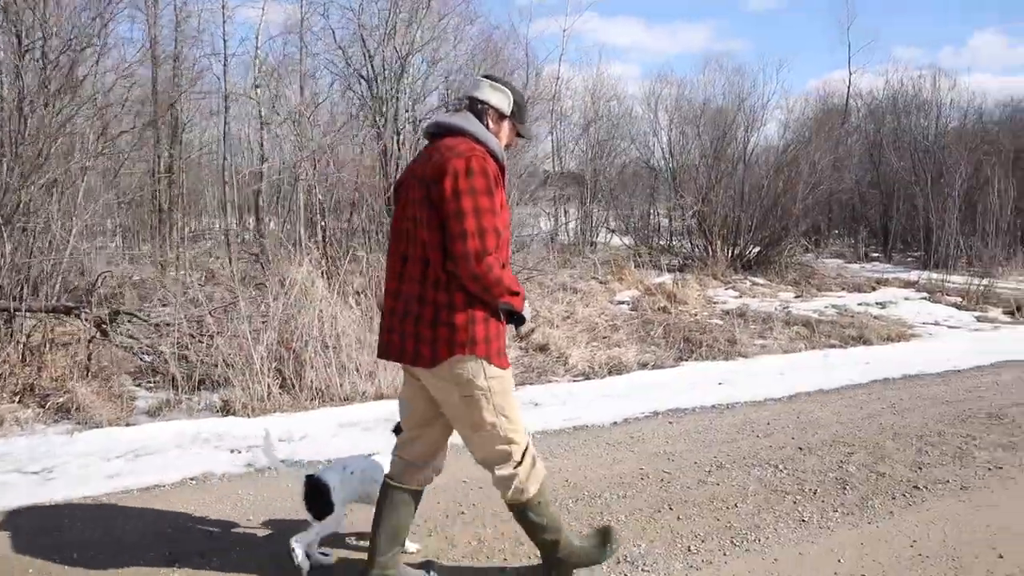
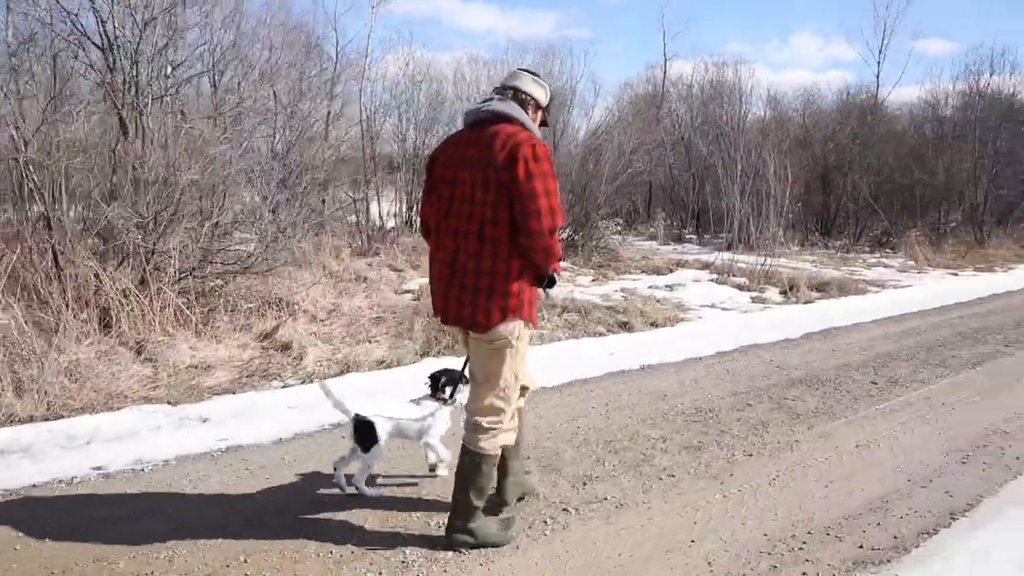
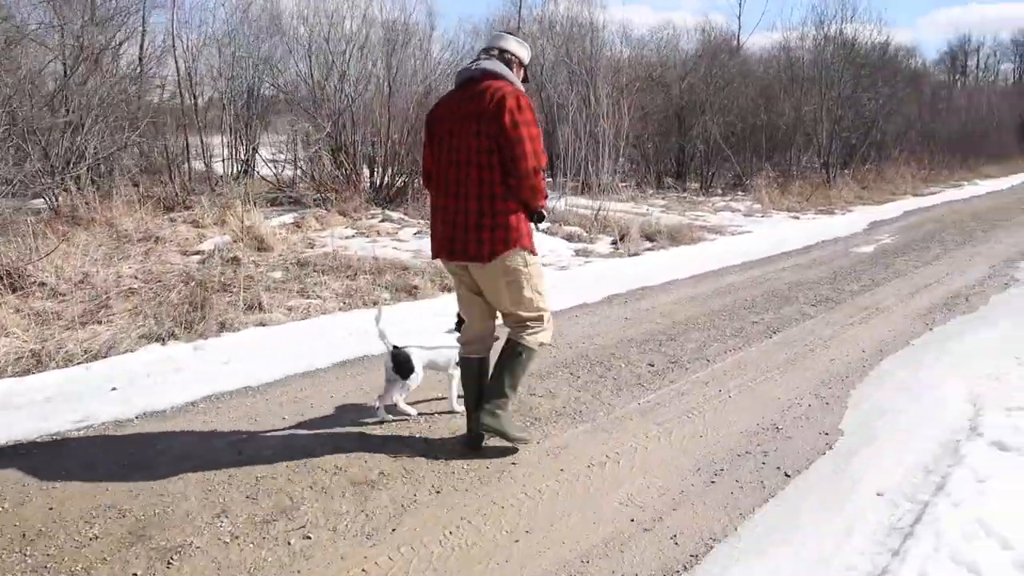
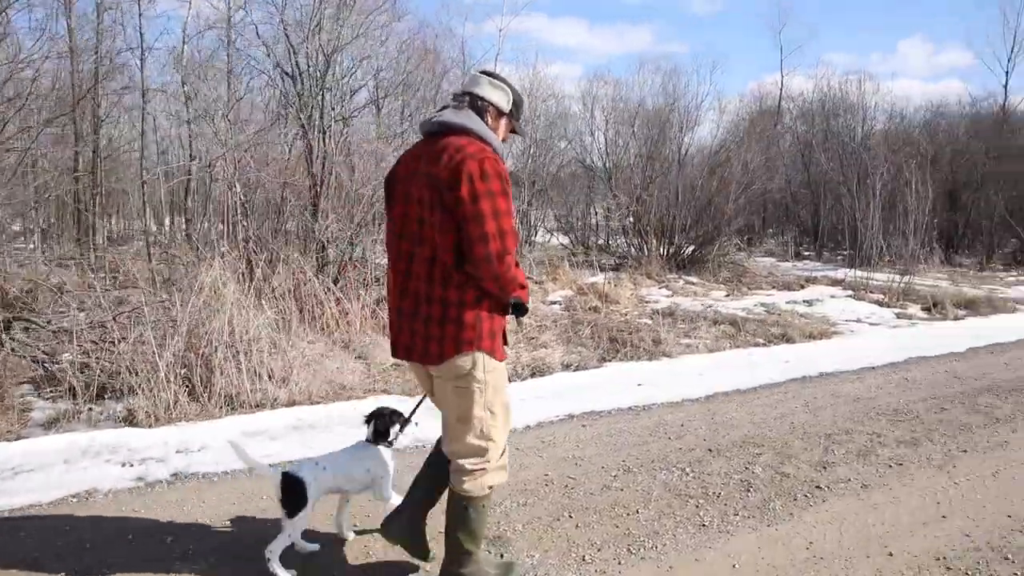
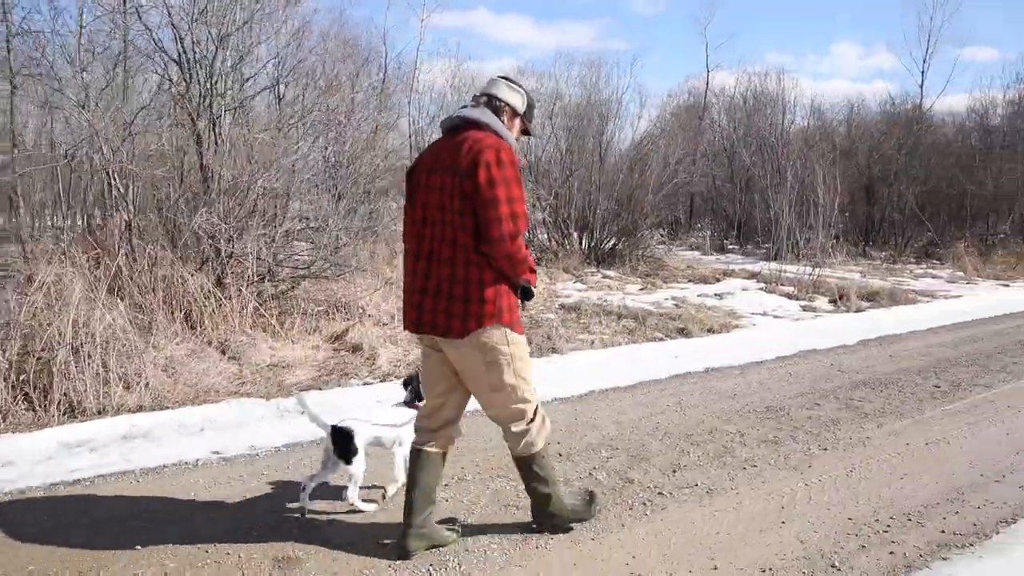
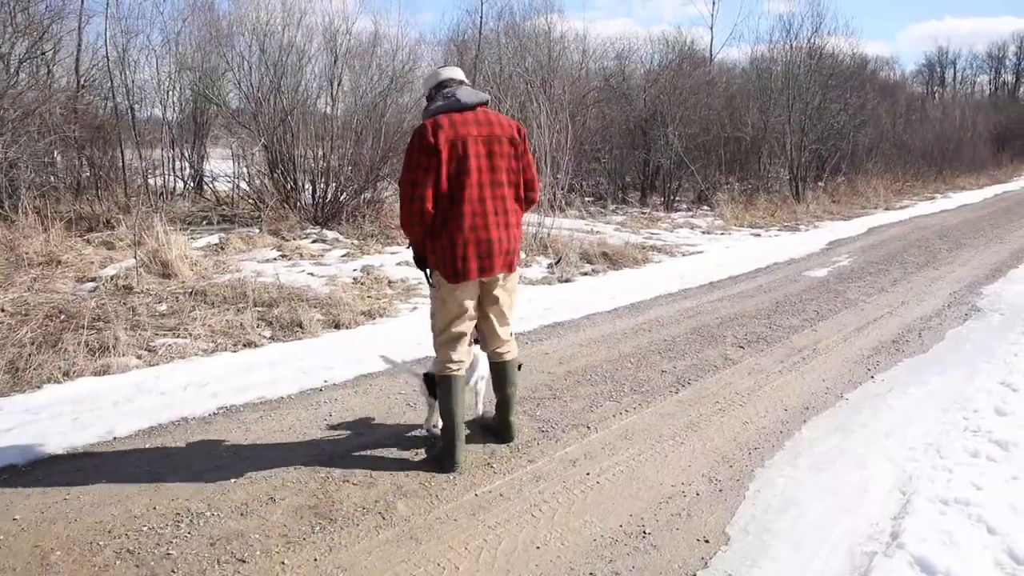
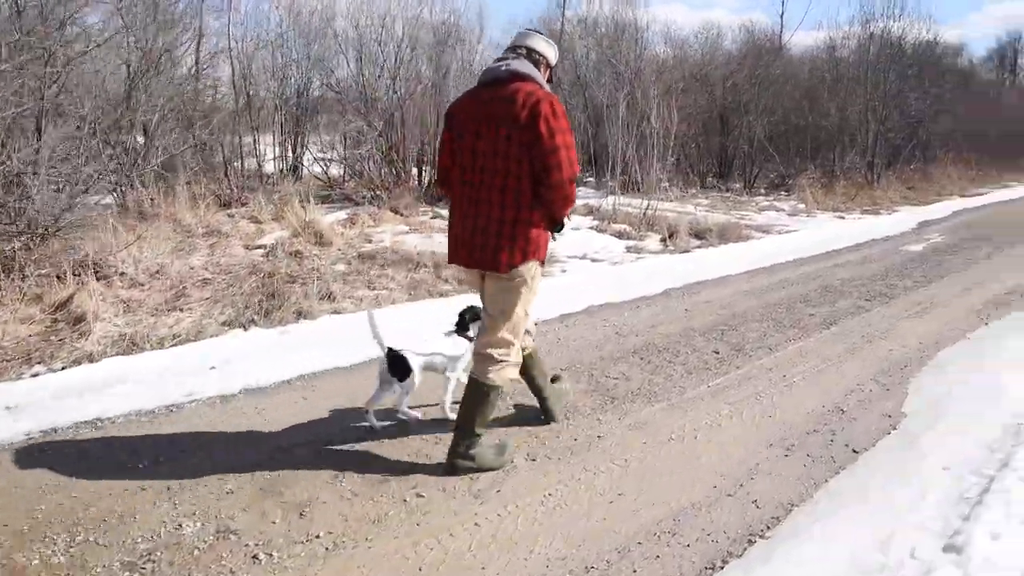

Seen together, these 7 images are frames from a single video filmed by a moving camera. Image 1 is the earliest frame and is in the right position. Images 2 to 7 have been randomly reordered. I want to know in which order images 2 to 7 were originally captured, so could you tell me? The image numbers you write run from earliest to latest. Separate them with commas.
4, 5, 2, 7, 3, 6
